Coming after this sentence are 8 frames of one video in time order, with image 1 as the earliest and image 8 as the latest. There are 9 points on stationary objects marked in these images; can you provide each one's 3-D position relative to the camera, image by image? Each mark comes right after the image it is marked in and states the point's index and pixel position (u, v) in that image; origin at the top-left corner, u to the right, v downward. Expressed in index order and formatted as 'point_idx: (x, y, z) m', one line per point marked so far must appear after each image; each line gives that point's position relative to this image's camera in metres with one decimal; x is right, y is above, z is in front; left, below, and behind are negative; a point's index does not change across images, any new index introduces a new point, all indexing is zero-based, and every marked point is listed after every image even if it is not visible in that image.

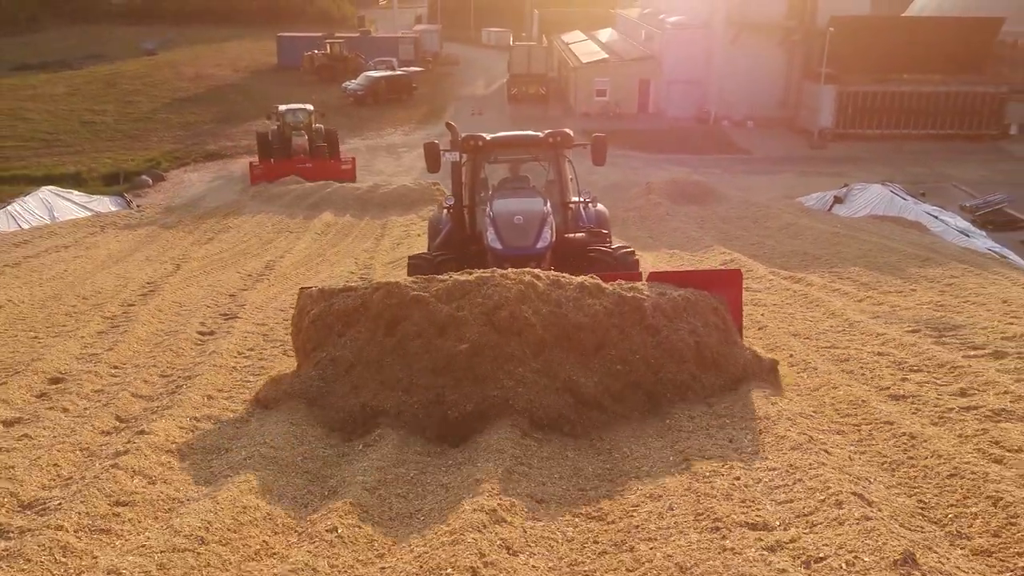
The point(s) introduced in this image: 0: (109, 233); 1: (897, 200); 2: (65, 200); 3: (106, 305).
0: (-6.0, +0.8, +13.2) m
1: (+6.0, +1.4, +13.9) m
2: (-7.3, +1.4, +14.7) m
3: (-3.3, -0.1, +7.5) m
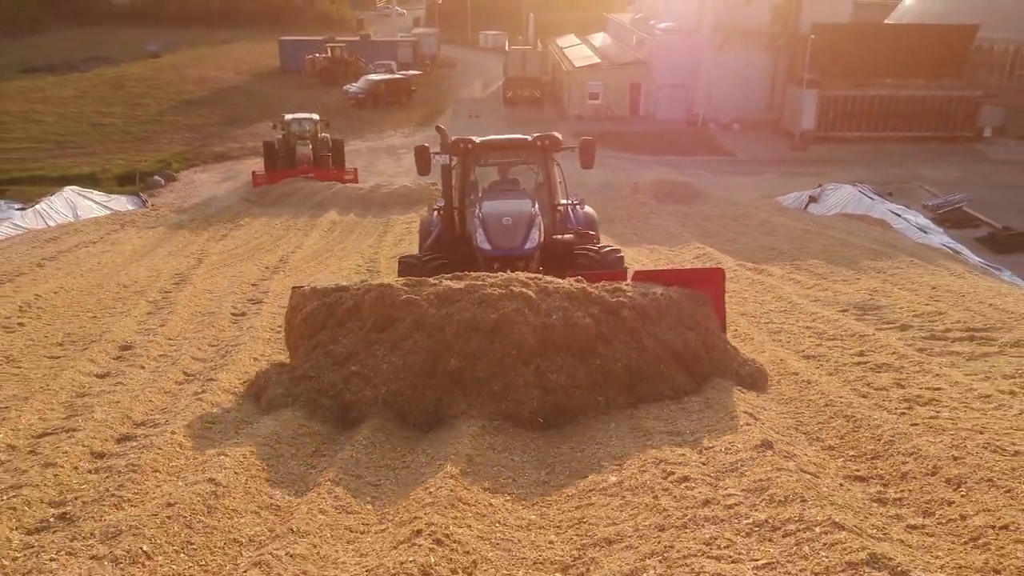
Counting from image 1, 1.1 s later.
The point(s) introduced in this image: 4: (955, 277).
0: (-6.1, +0.9, +14.2) m
1: (+5.9, +1.5, +14.9) m
2: (-7.4, +1.5, +15.6) m
3: (-3.4, 0.0, +8.5) m
4: (+4.4, +0.1, +8.9) m
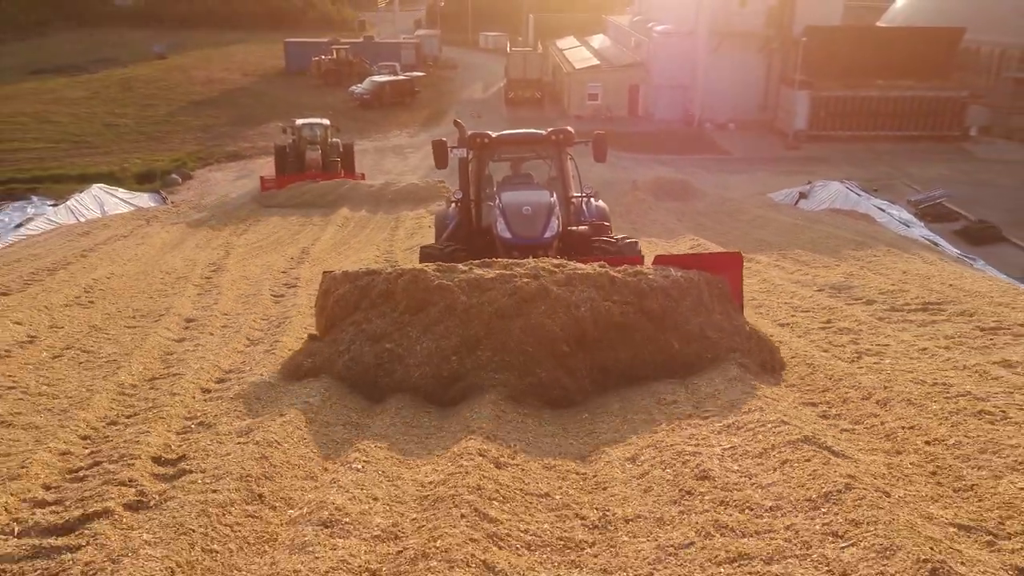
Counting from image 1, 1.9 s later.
0: (-6.0, +1.0, +15.0) m
1: (+5.9, +1.6, +15.7) m
2: (-7.3, +1.6, +16.4) m
3: (-3.3, +0.1, +9.3) m
4: (+4.5, +0.3, +9.8) m
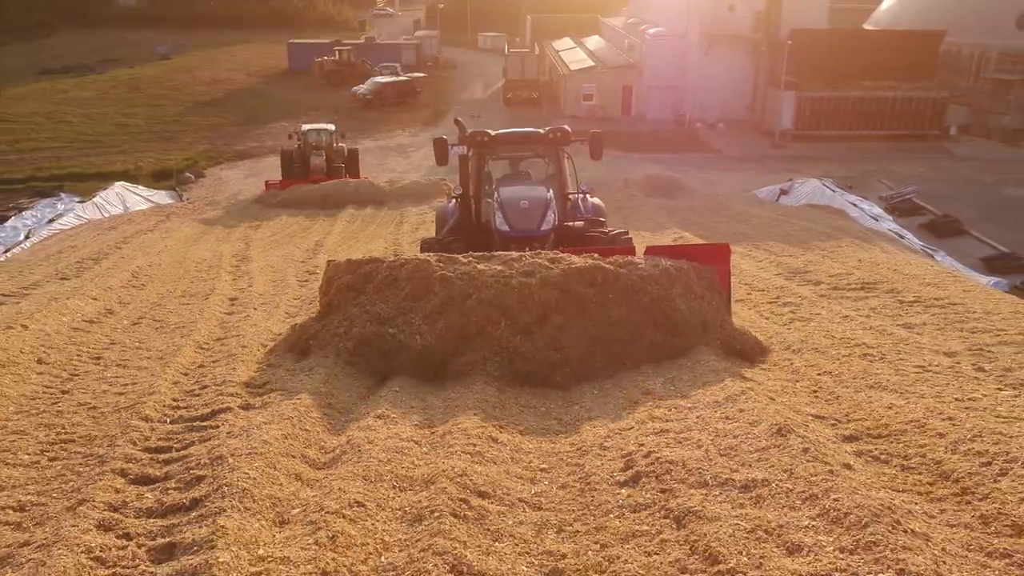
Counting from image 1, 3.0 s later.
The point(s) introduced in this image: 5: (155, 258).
0: (-6.0, +1.2, +16.0) m
1: (+5.9, +1.8, +16.7) m
2: (-7.4, +1.8, +17.5) m
3: (-3.3, +0.3, +10.3) m
4: (+4.5, +0.4, +10.8) m
5: (-4.4, +0.4, +10.8) m
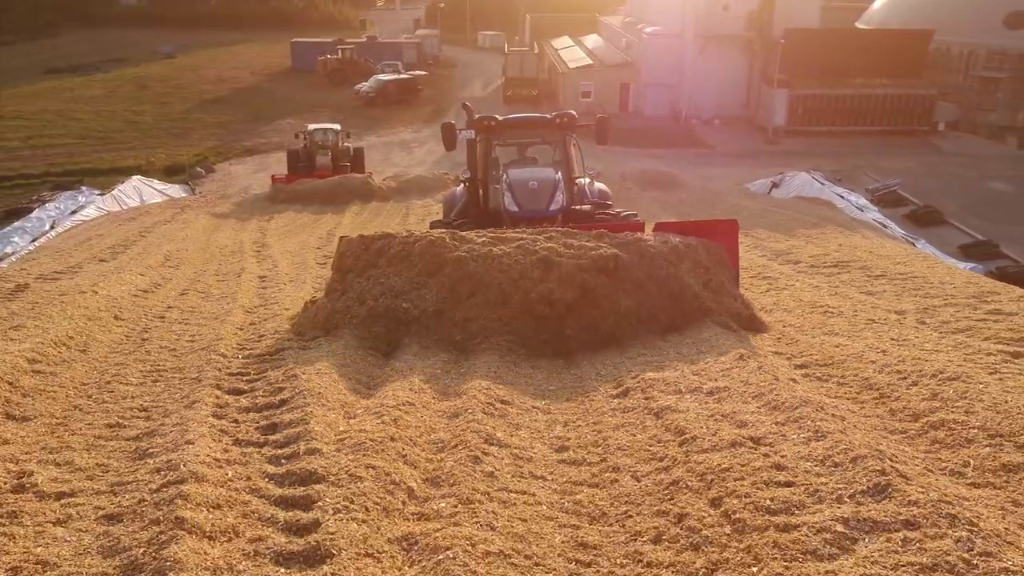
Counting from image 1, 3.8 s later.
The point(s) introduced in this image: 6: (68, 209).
0: (-6.0, +1.4, +16.7) m
1: (+5.9, +2.0, +17.4) m
2: (-7.3, +2.0, +18.1) m
3: (-3.3, +0.5, +11.0) m
4: (+4.5, +0.6, +11.5) m
5: (-4.3, +0.6, +11.5) m
6: (-7.8, +1.4, +15.7) m
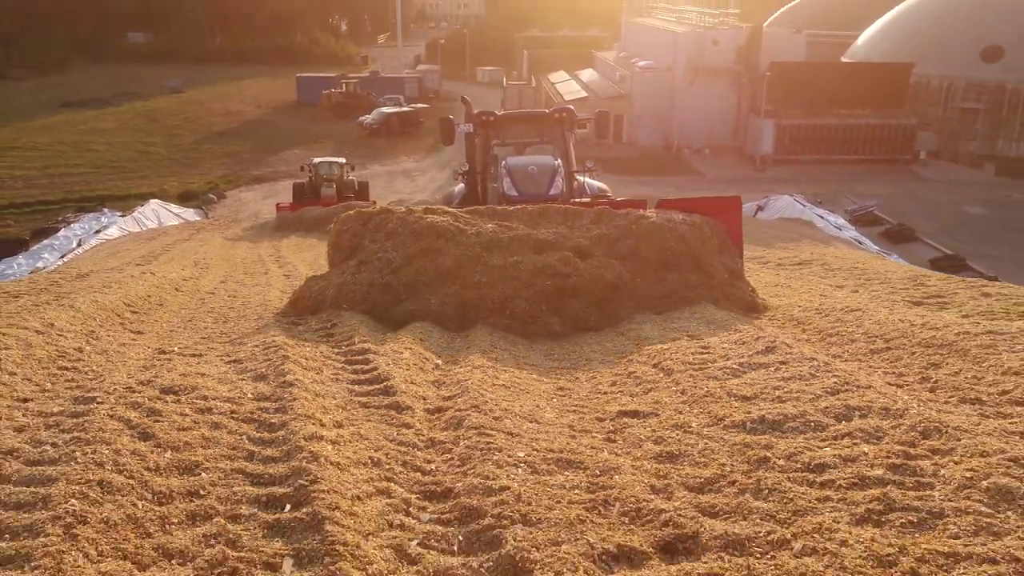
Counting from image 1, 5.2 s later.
0: (-6.0, +1.1, +17.7) m
1: (+5.9, +1.7, +18.4) m
2: (-7.4, +1.6, +19.1) m
3: (-3.3, +0.4, +12.0) m
4: (+4.5, +0.5, +12.5) m
5: (-4.3, +0.5, +12.5) m
6: (-7.8, +1.1, +16.7) m
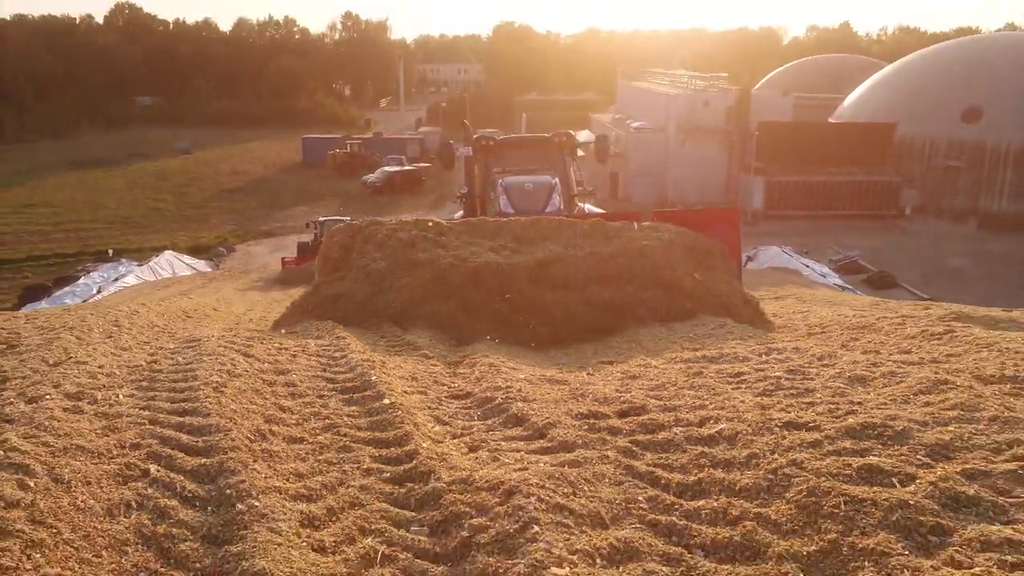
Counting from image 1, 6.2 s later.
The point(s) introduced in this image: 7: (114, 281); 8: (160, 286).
0: (-6.0, +0.1, +18.4) m
1: (+5.9, +0.7, +19.3) m
2: (-7.4, +0.6, +19.9) m
3: (-3.3, -0.2, +12.7) m
4: (+4.5, -0.1, +13.2) m
5: (-4.3, -0.2, +13.2) m
6: (-7.8, +0.2, +17.4) m
7: (-7.5, +0.1, +17.0) m
8: (-6.8, 0.0, +17.1) m
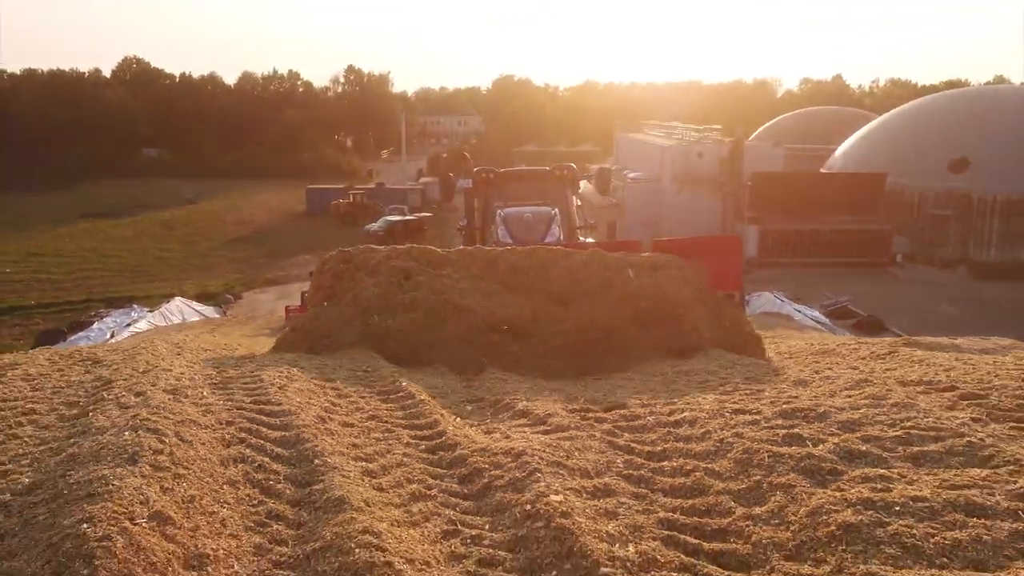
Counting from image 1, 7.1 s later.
0: (-6.0, -0.9, +19.0) m
1: (+5.9, -0.3, +19.8) m
2: (-7.4, -0.5, +20.5) m
3: (-3.3, -0.8, +13.2) m
4: (+4.5, -0.7, +13.8) m
5: (-4.3, -0.8, +13.7) m
6: (-7.8, -0.7, +18.0) m
7: (-7.5, -0.8, +17.5) m
8: (-6.7, -0.8, +17.7) m
